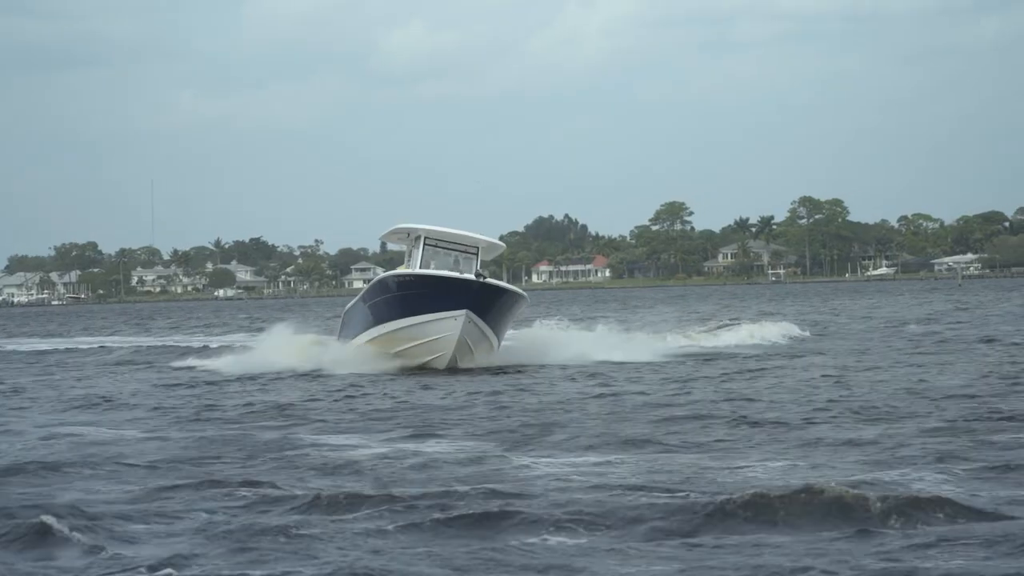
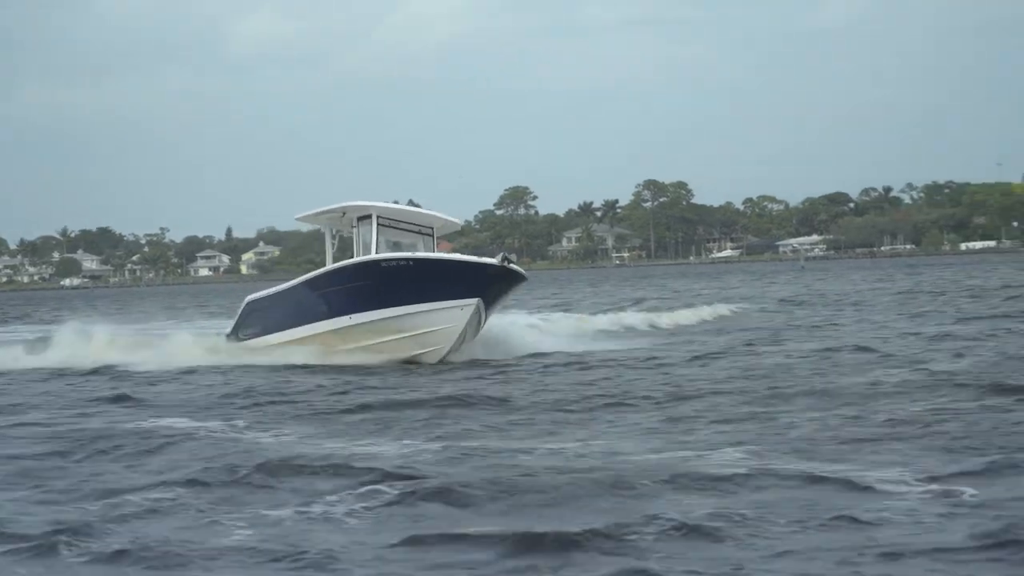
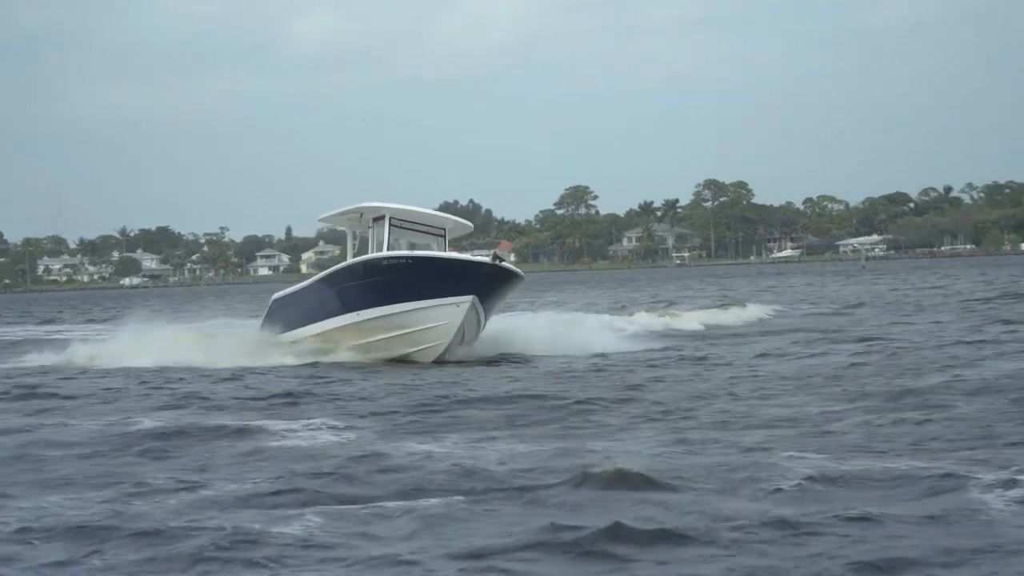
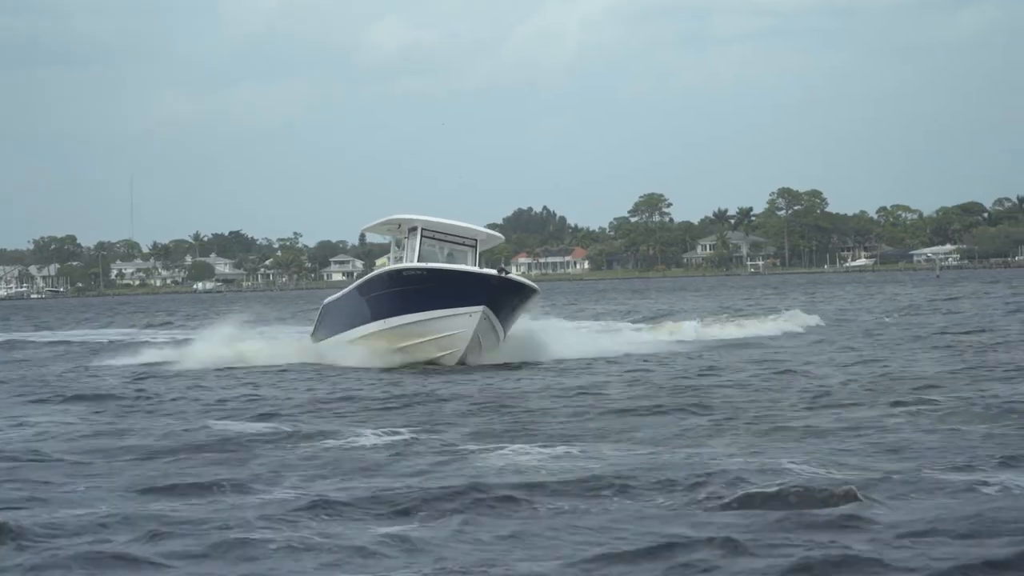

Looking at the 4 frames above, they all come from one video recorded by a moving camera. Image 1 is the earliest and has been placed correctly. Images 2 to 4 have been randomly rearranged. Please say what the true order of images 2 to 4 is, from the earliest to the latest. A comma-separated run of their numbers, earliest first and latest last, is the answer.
4, 3, 2
